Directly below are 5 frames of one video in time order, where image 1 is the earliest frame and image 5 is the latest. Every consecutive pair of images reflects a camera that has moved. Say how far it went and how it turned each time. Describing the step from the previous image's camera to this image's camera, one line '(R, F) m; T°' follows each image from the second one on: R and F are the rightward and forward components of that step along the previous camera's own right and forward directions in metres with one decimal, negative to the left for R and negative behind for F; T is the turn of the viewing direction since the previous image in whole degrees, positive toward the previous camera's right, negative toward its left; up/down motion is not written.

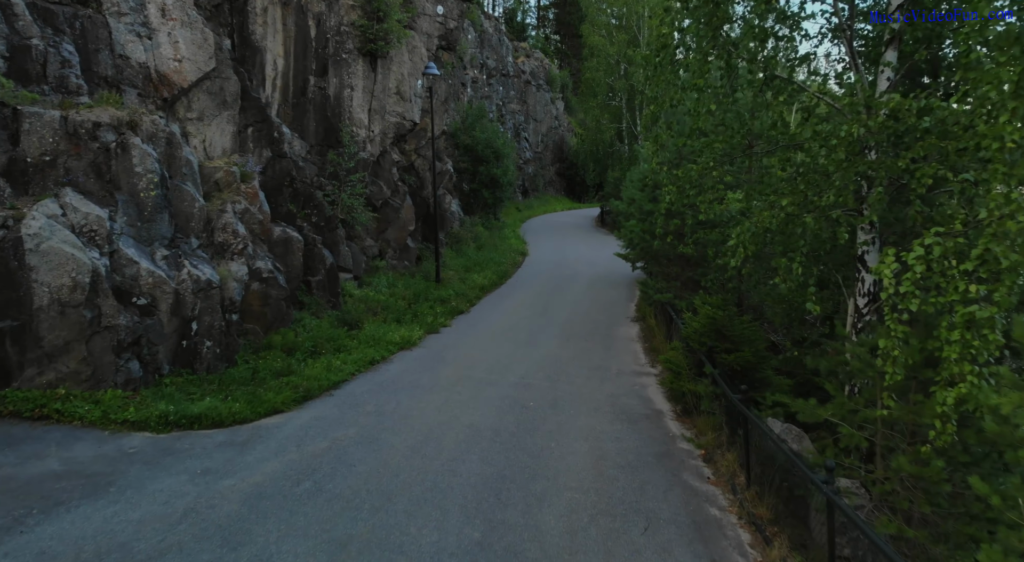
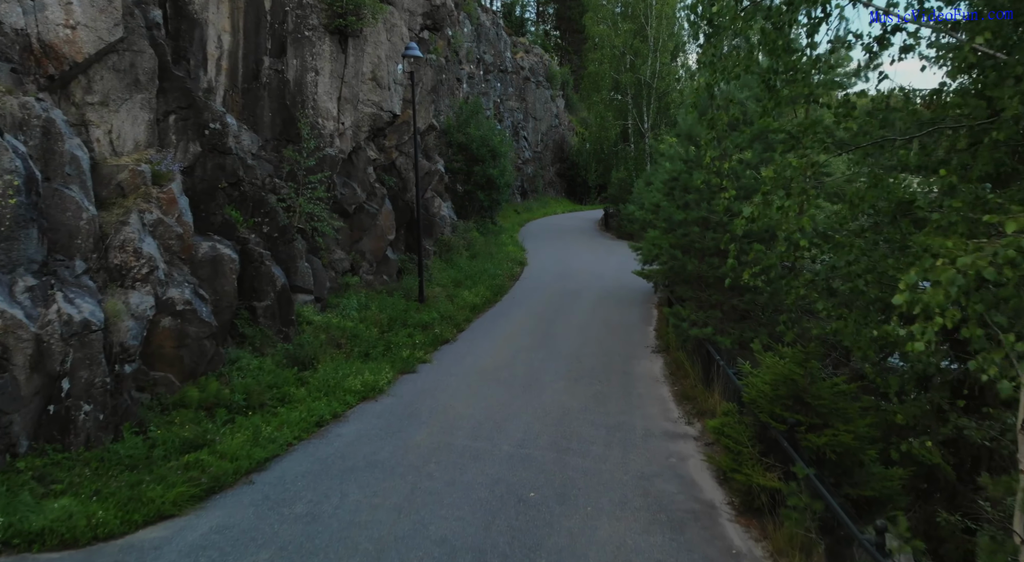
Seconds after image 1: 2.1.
(+0.1, +2.8) m; 0°
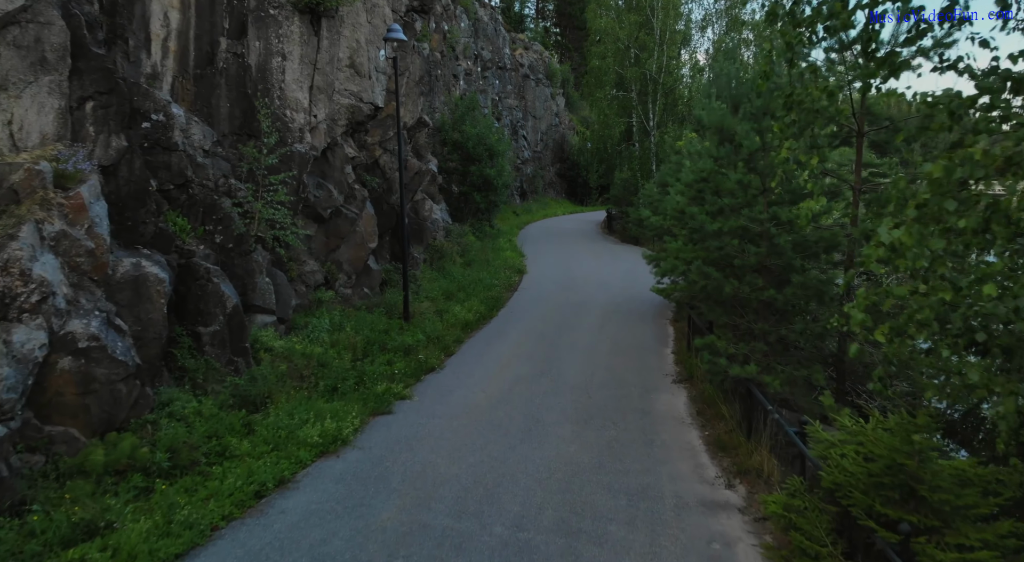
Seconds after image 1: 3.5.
(+0.1, +1.9) m; 0°
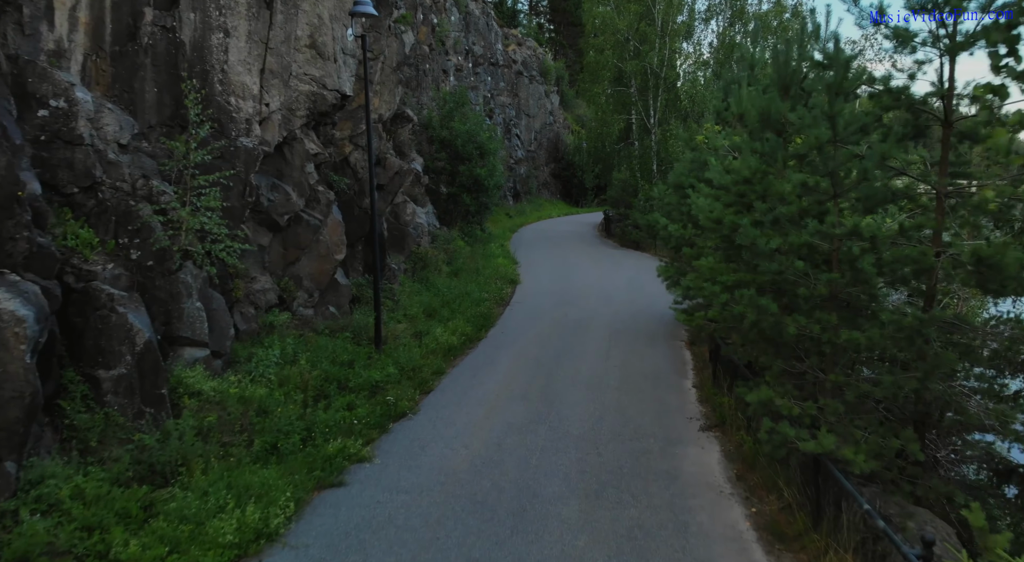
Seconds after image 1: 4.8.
(+0.1, +2.1) m; +1°
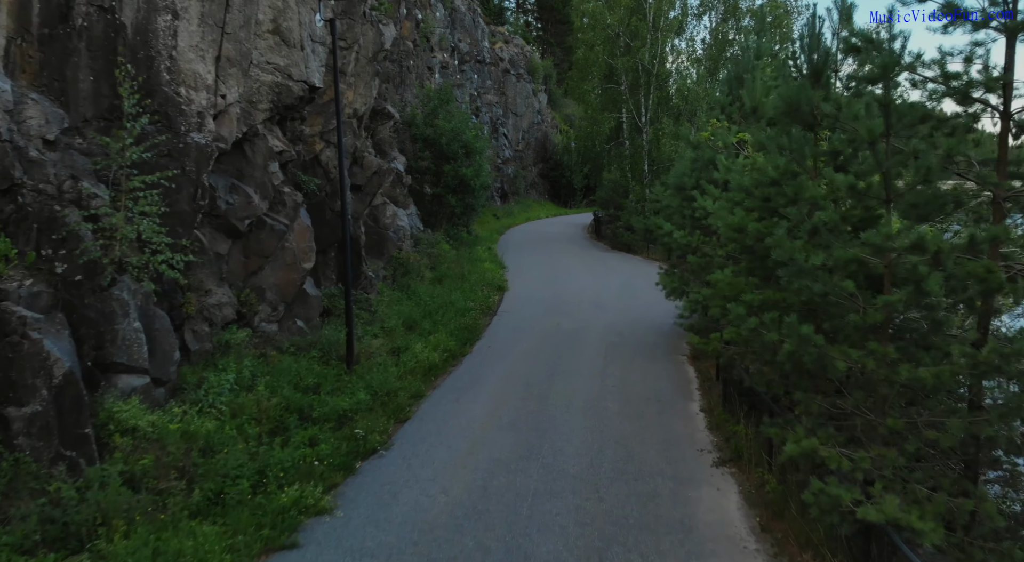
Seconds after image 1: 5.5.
(0.0, +1.1) m; +1°
